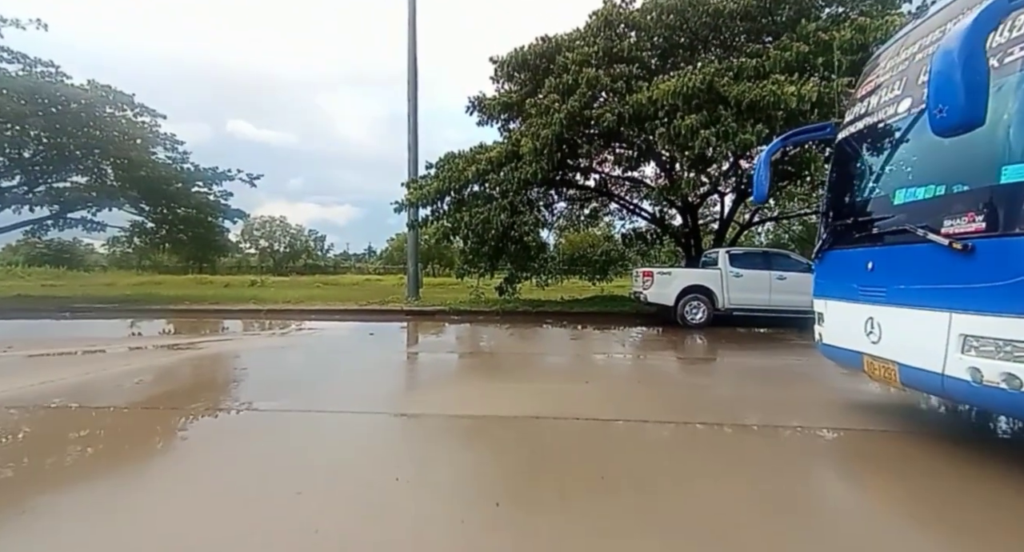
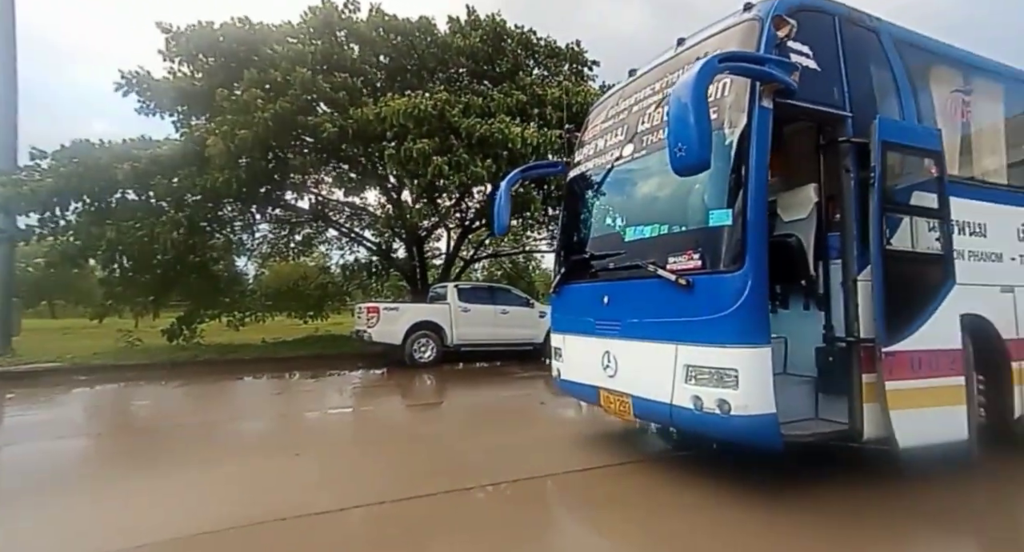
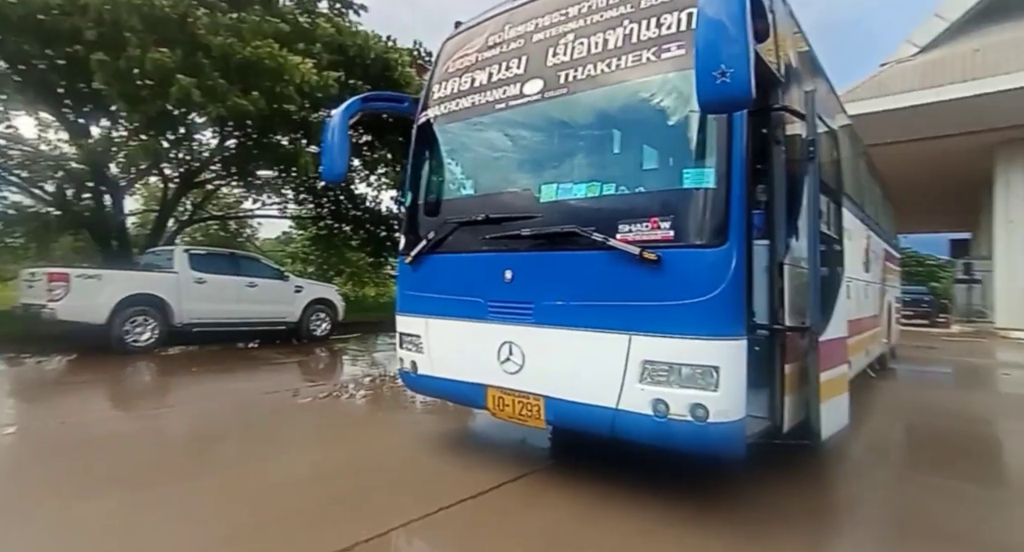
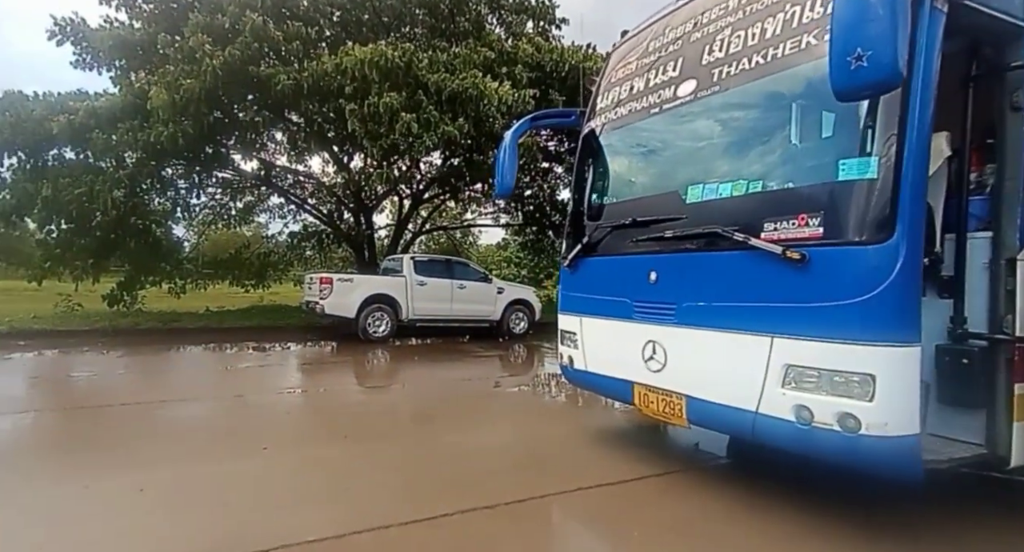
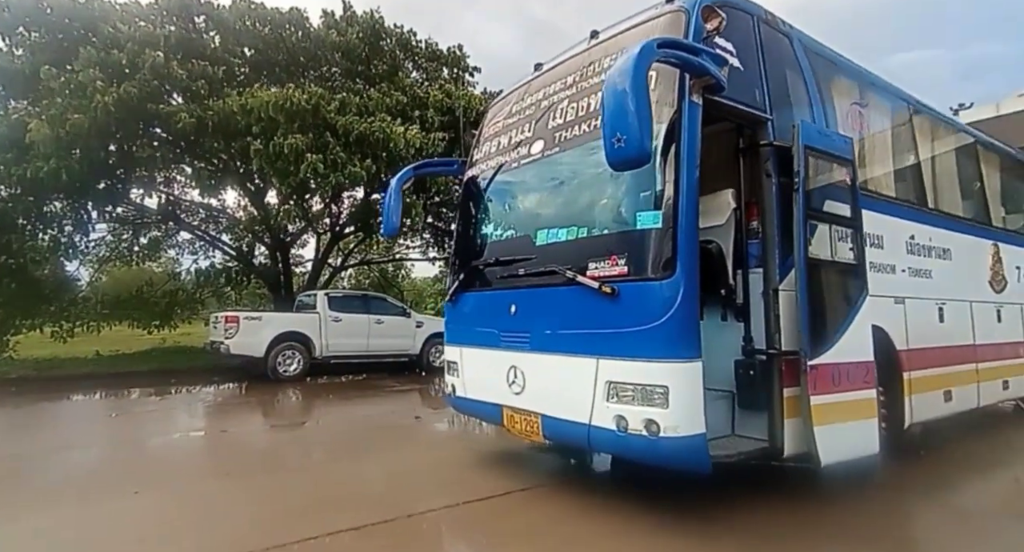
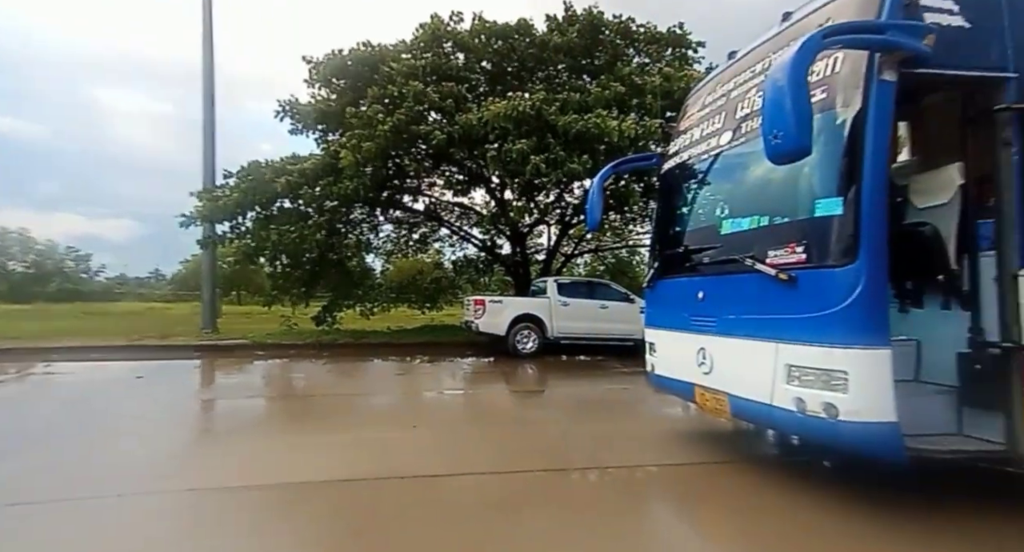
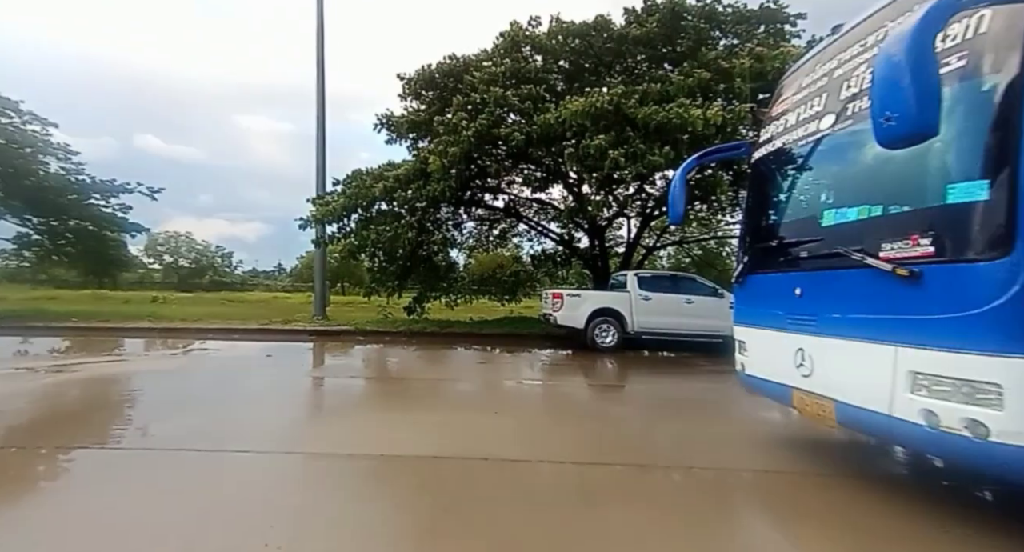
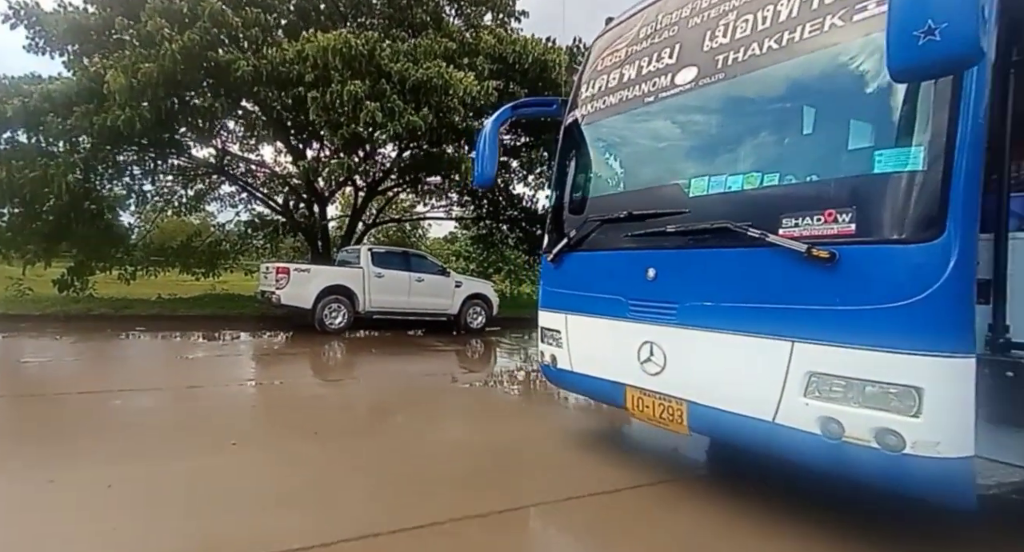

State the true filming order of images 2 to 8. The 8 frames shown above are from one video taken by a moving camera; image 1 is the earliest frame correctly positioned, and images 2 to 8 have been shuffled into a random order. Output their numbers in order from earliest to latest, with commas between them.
7, 6, 2, 5, 4, 8, 3
